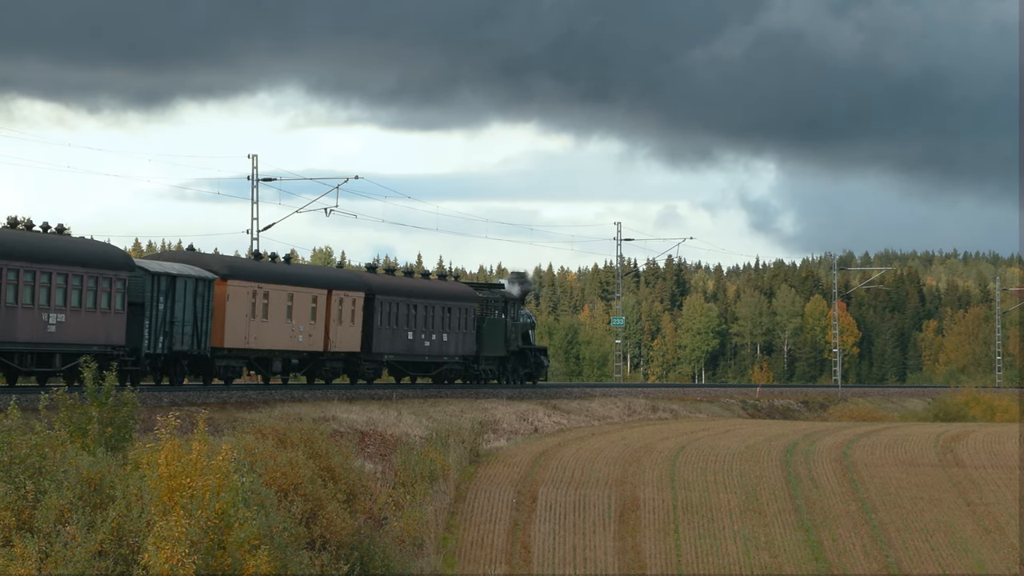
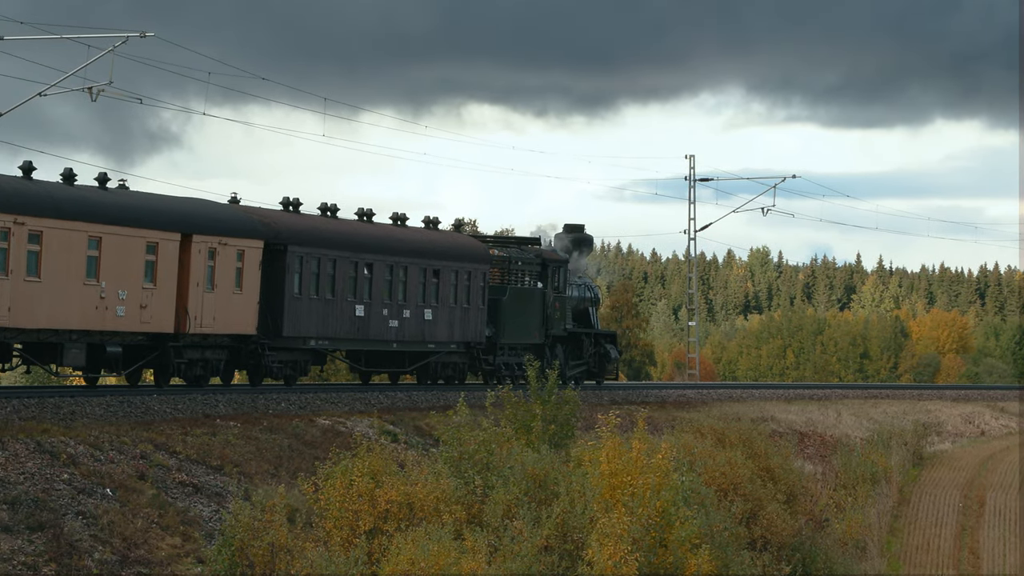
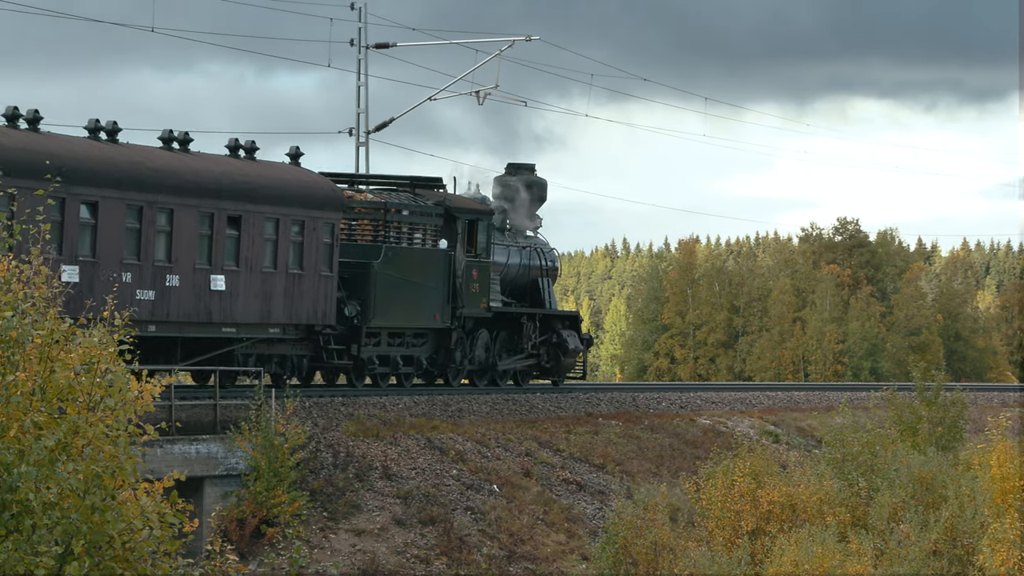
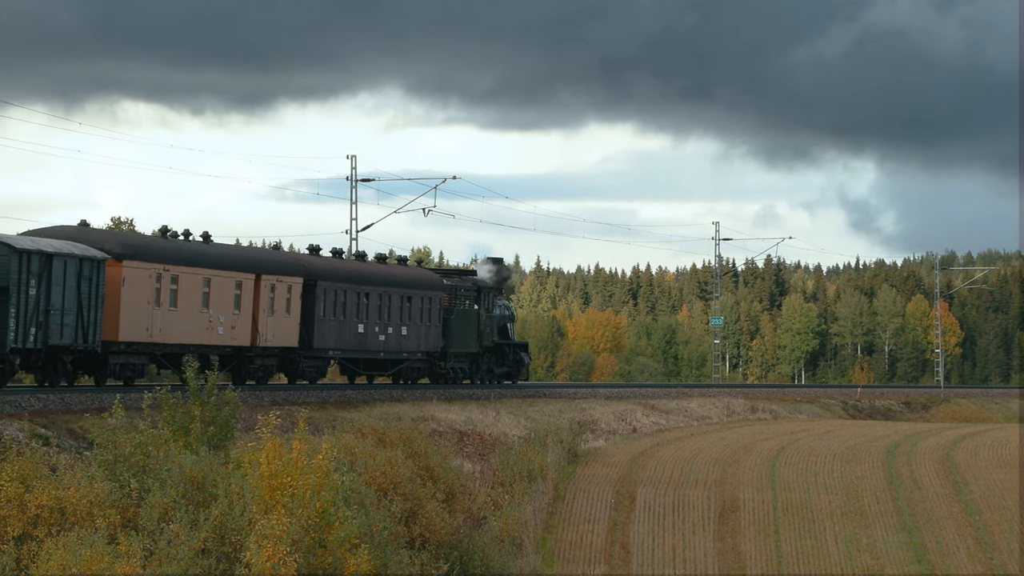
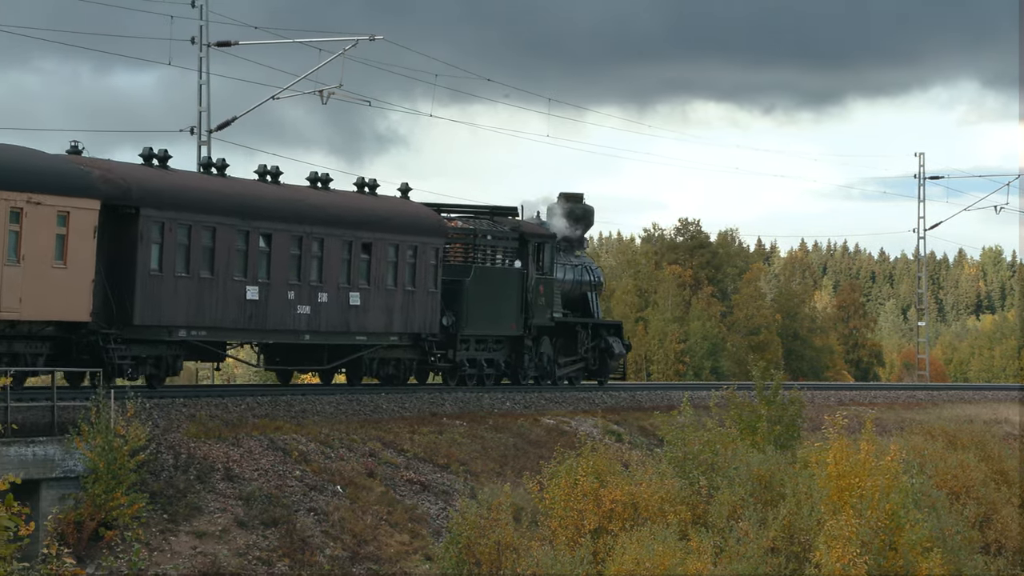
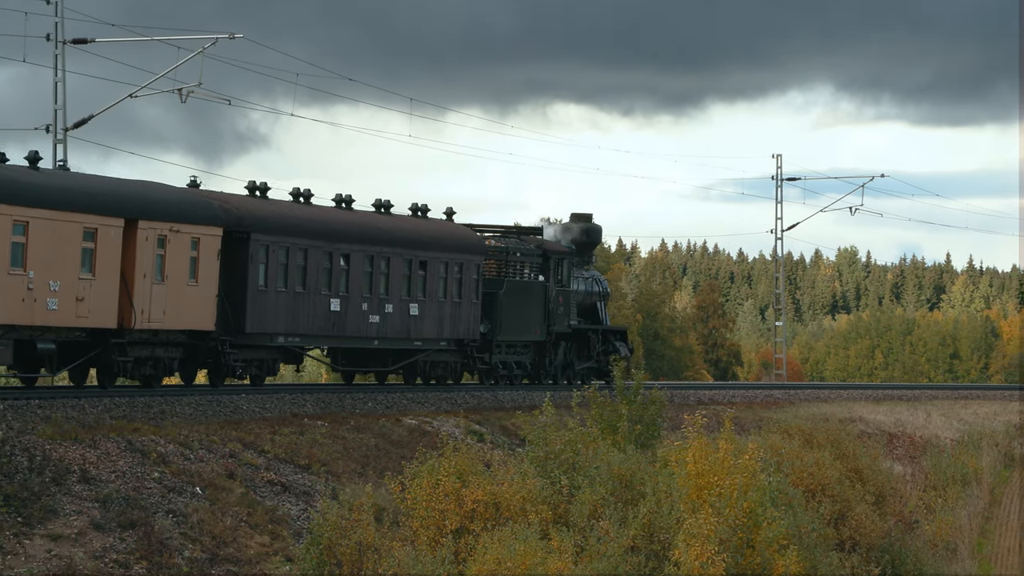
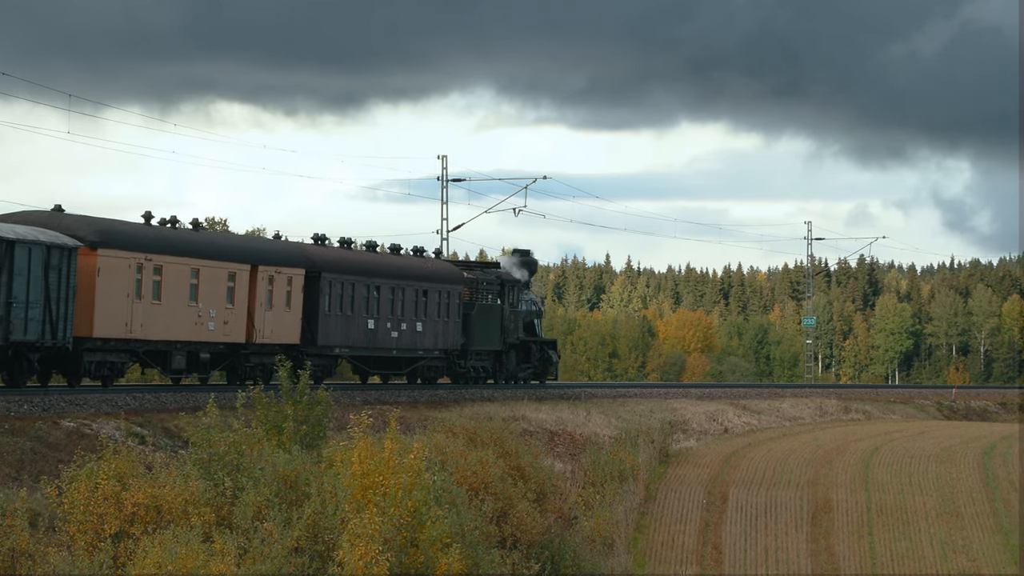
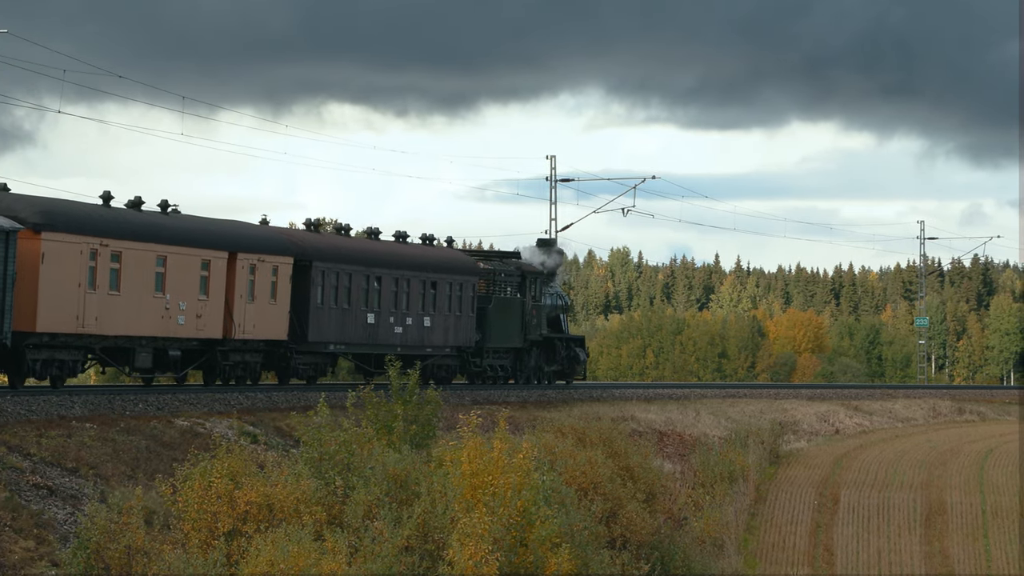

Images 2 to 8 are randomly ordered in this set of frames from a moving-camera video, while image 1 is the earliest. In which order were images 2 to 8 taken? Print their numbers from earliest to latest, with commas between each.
4, 7, 8, 2, 6, 5, 3
